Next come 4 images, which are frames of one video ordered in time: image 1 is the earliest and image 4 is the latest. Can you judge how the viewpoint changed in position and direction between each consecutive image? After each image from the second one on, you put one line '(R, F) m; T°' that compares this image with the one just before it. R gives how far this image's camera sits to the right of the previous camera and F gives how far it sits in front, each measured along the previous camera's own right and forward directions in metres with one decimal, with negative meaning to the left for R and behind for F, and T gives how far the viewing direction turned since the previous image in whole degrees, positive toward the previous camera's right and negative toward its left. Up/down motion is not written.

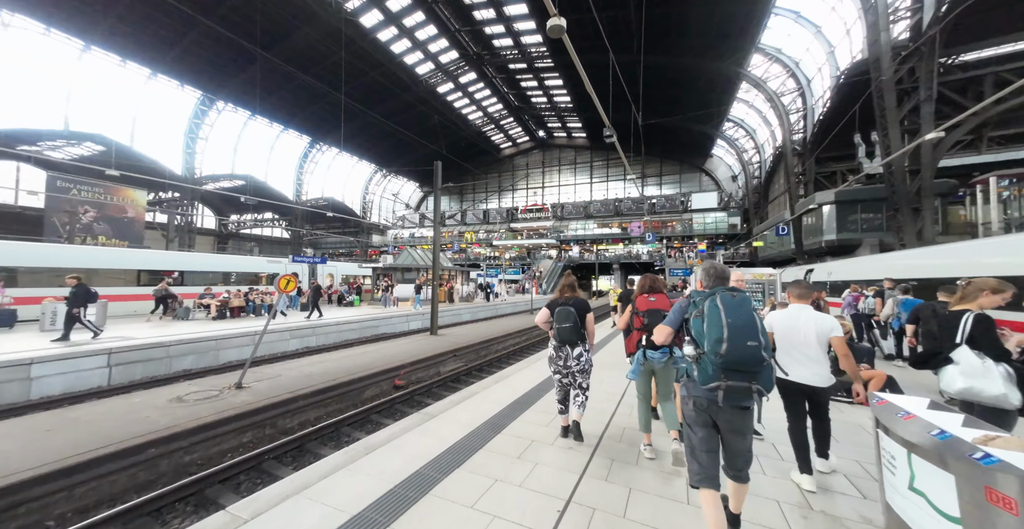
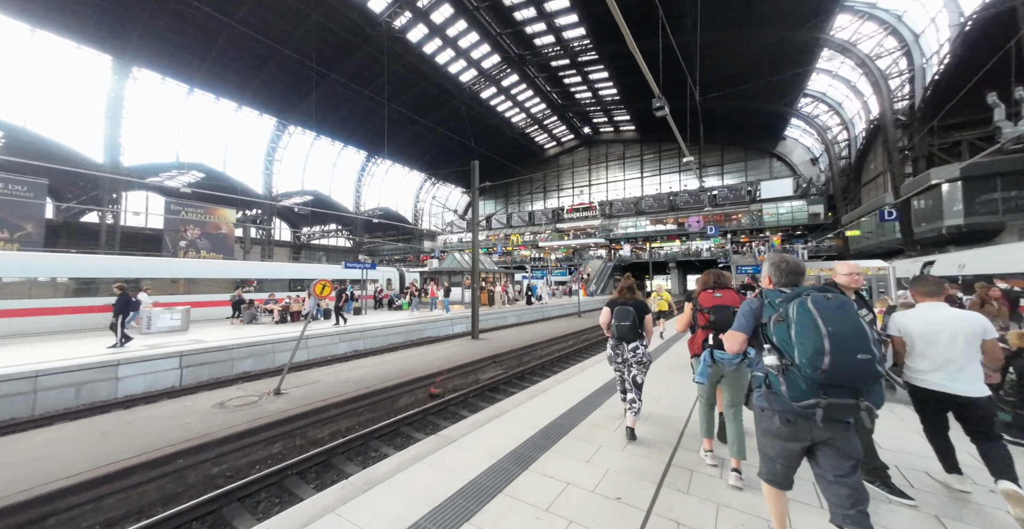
(+0.1, +0.5) m; -8°
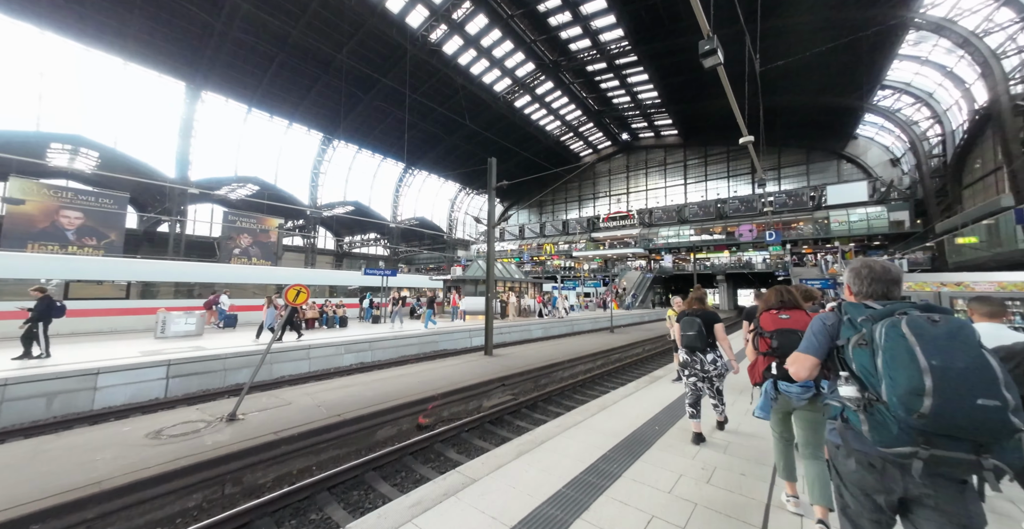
(+0.3, +0.9) m; -5°
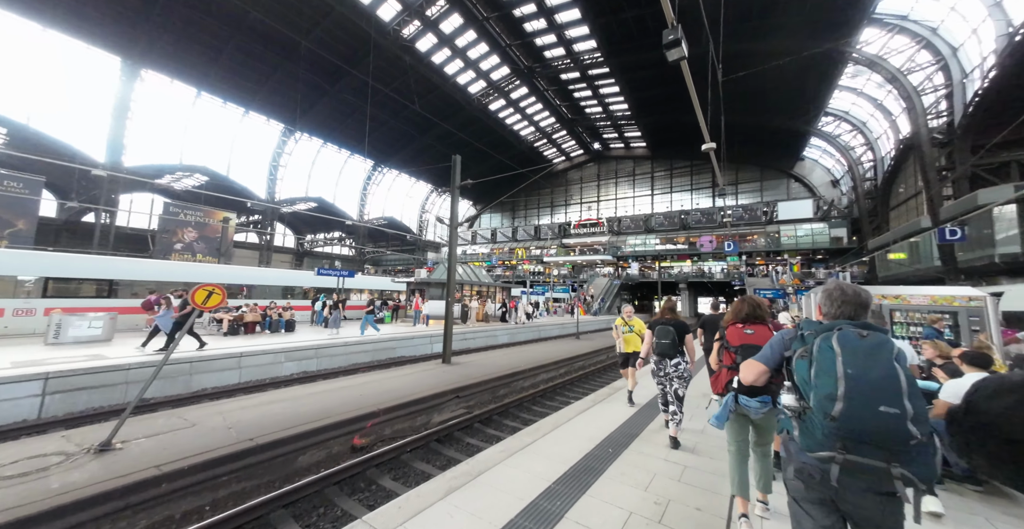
(+0.2, +0.3) m; +4°
